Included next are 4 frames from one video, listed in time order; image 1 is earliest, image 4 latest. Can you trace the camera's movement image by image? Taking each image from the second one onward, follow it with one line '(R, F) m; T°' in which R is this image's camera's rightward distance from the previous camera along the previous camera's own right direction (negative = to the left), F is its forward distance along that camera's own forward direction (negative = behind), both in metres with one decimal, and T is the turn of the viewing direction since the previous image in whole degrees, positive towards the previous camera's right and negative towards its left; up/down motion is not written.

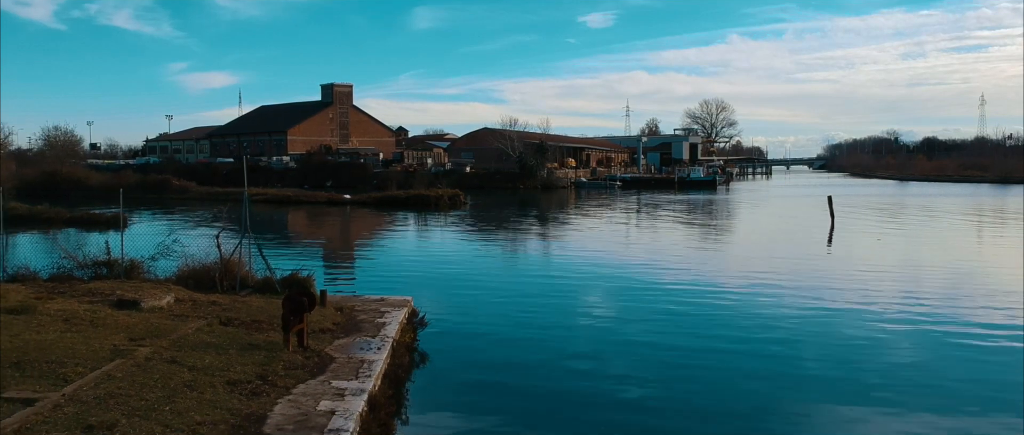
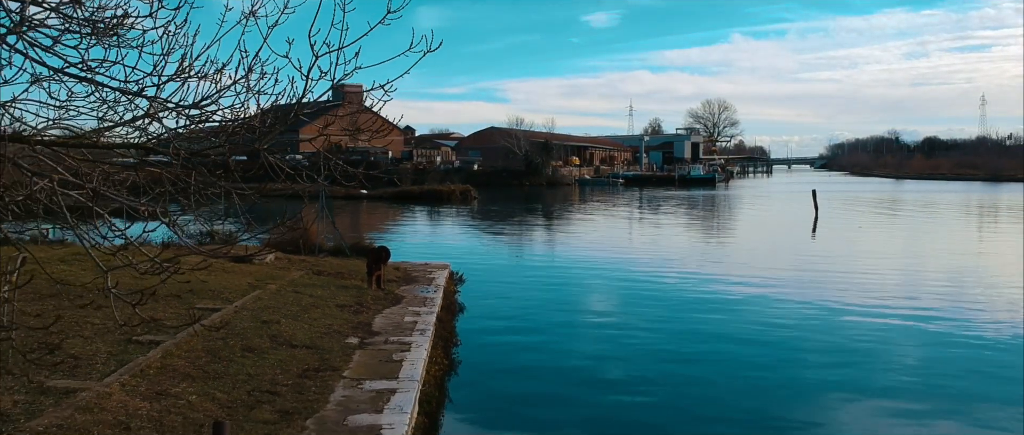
(-0.1, -1.1) m; 0°
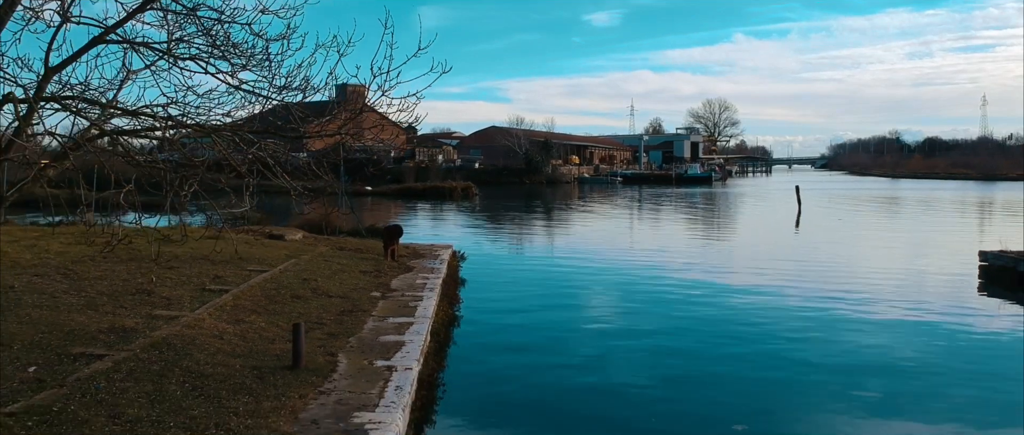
(+0.1, -0.8) m; 0°
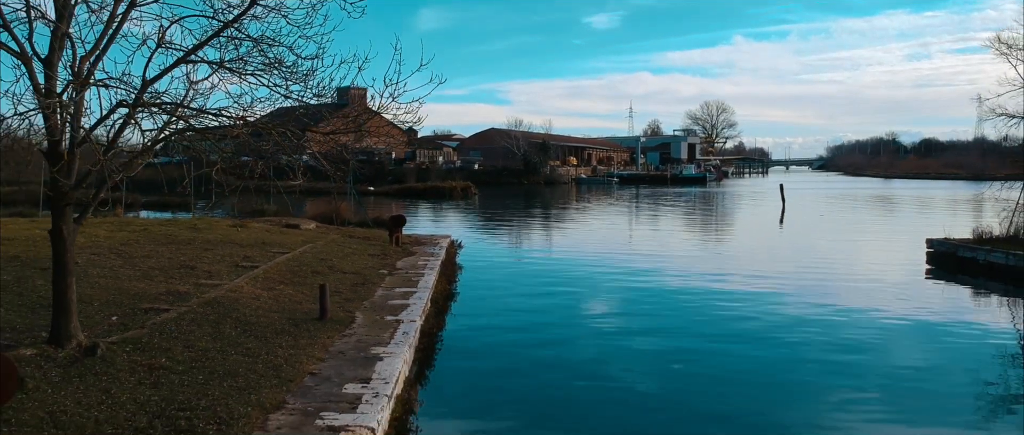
(+0.1, -0.6) m; 0°
